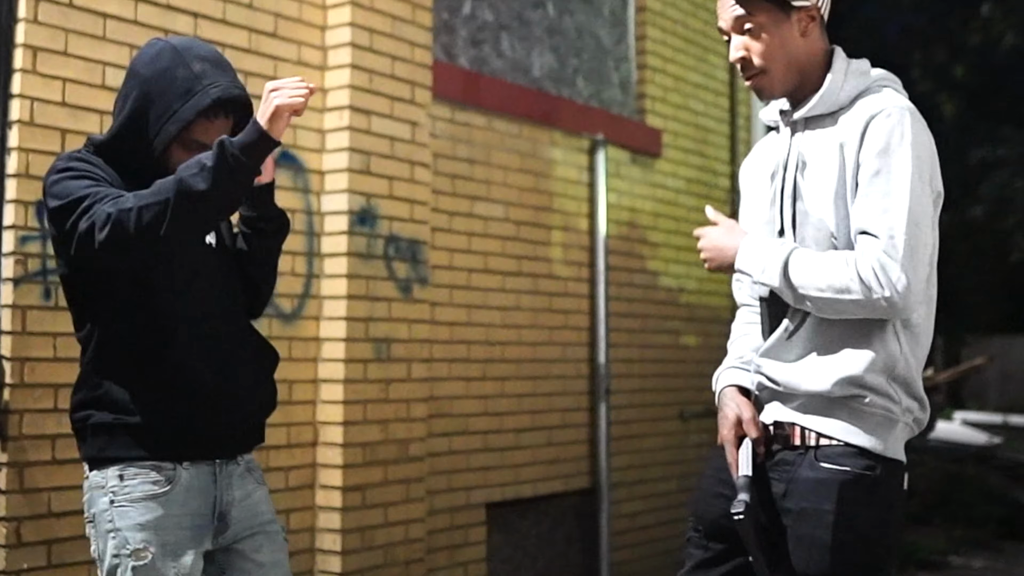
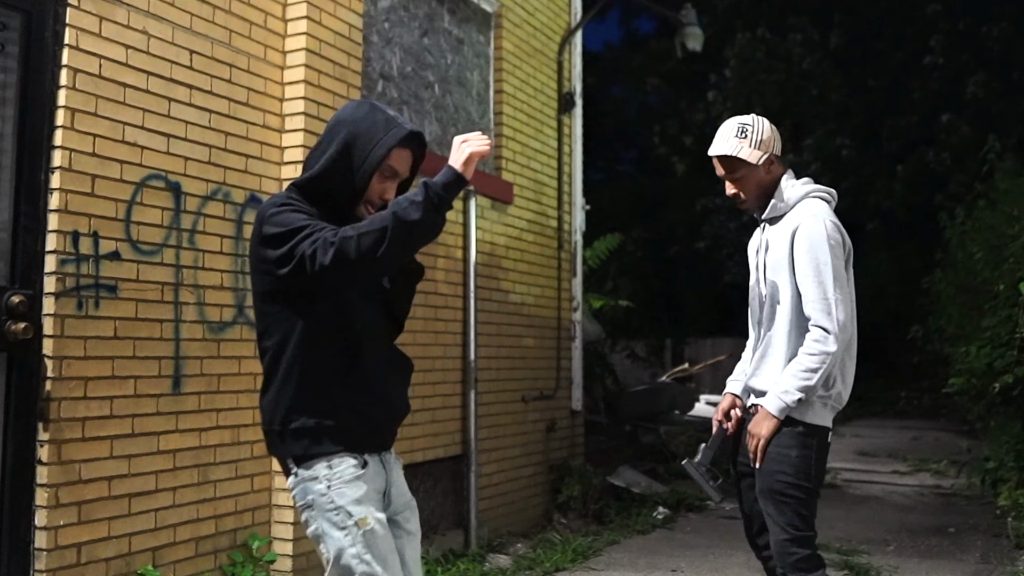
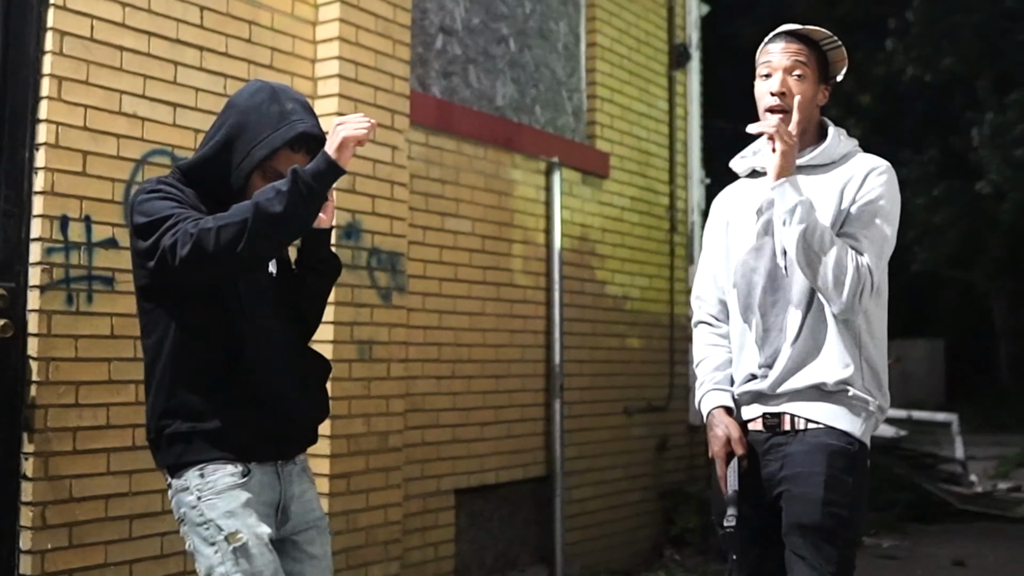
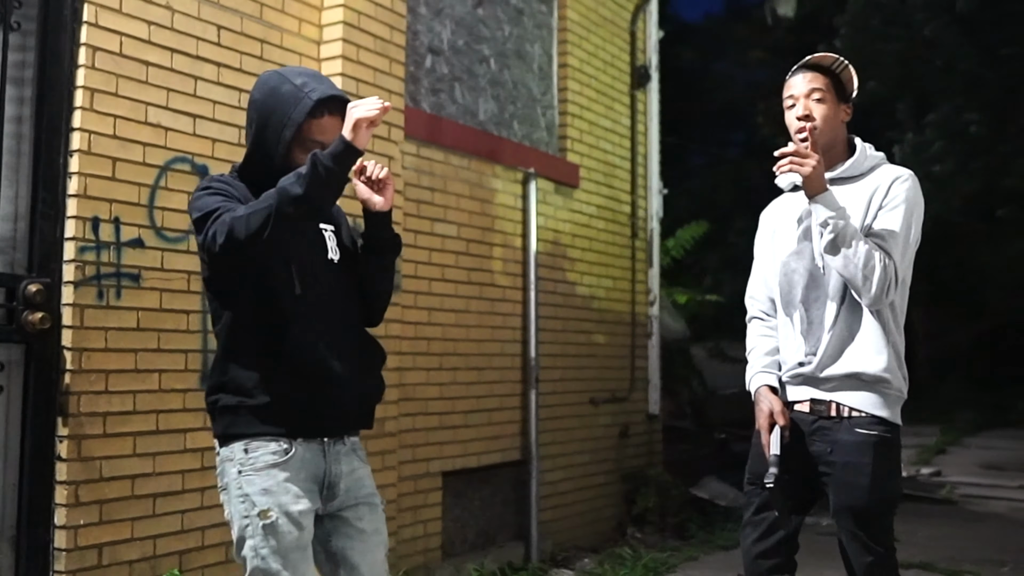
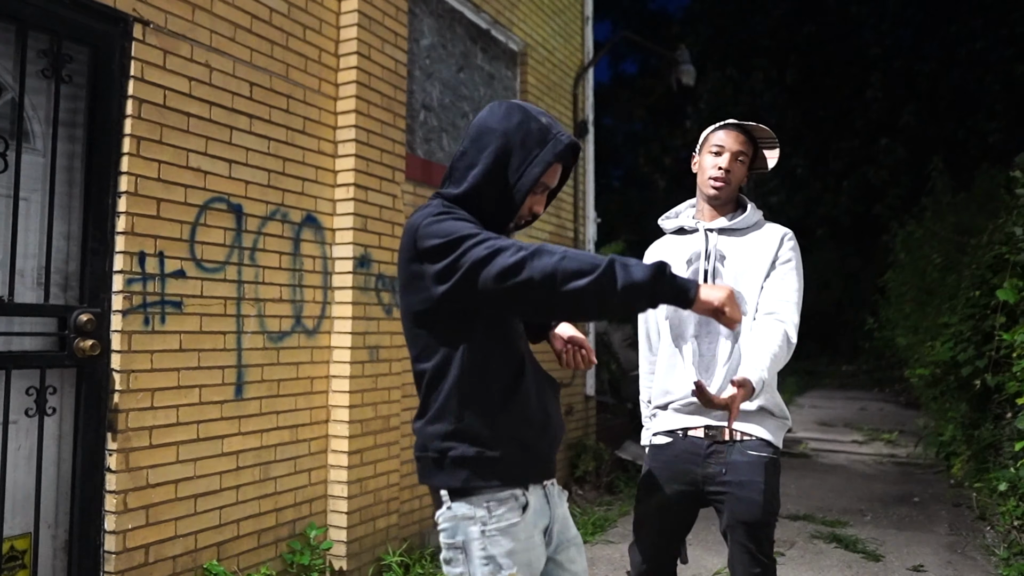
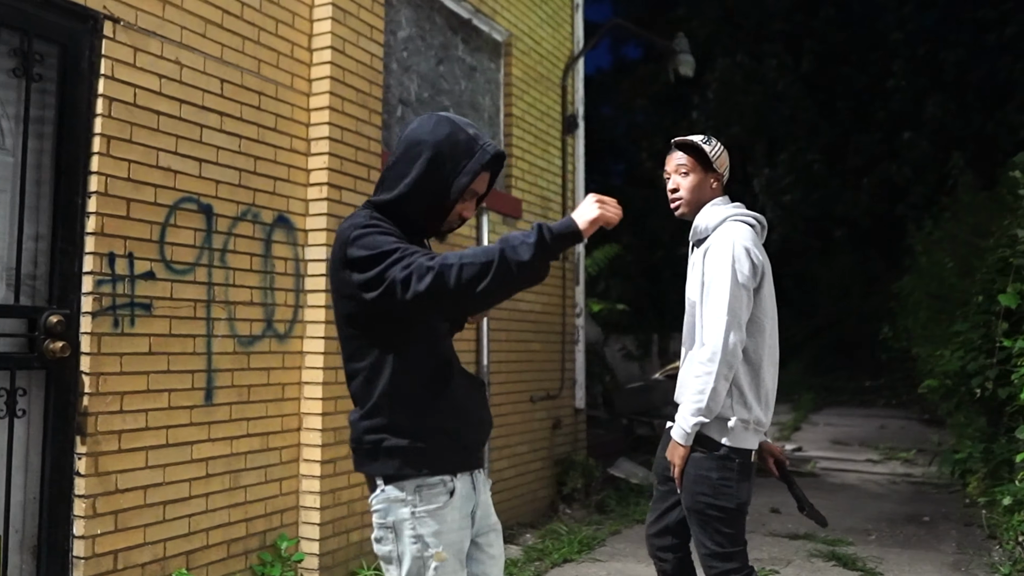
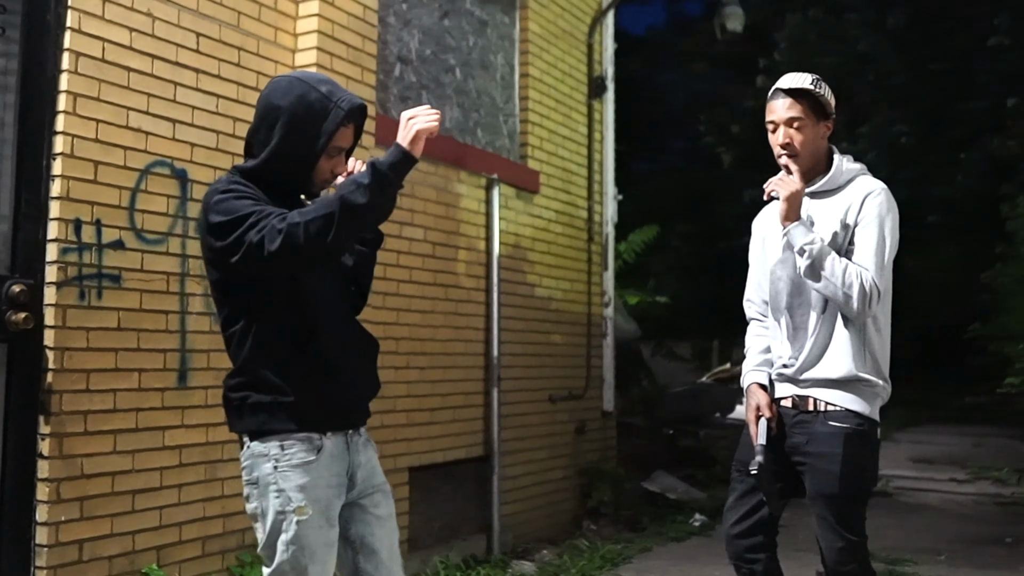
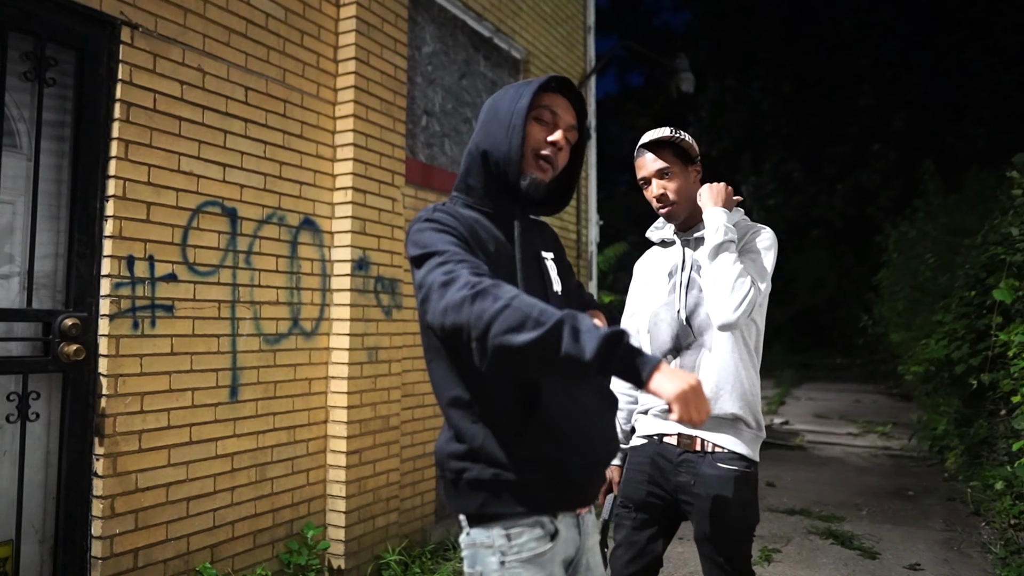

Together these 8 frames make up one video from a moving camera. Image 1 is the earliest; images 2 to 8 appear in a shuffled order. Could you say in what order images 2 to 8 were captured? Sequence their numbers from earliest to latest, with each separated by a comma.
3, 4, 7, 2, 6, 5, 8
